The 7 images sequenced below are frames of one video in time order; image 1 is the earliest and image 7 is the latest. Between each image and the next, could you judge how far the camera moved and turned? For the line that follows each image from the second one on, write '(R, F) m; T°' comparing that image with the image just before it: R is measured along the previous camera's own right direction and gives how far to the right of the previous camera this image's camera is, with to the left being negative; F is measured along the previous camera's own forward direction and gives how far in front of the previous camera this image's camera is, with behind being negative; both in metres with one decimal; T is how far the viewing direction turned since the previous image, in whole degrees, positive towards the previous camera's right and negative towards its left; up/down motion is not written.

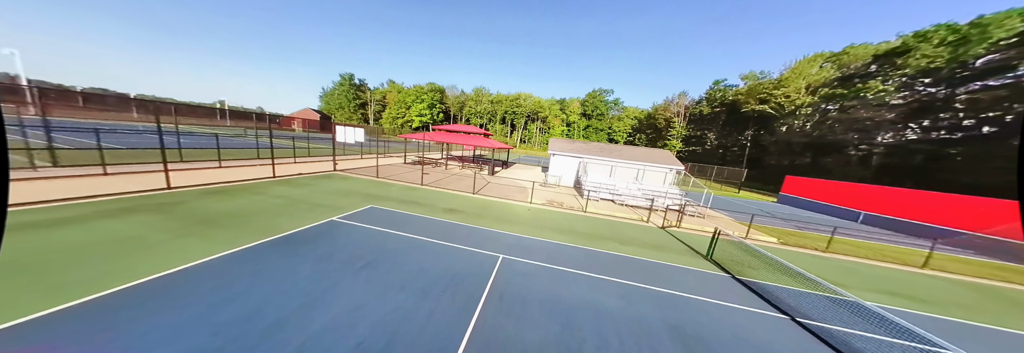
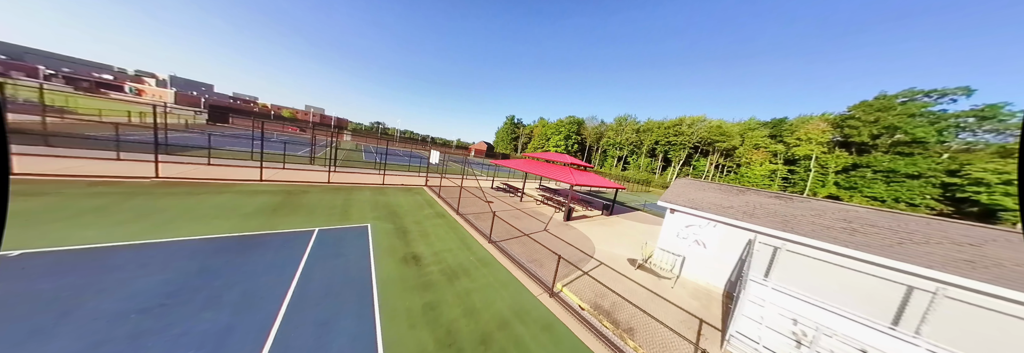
(+3.7, +5.7) m; -40°
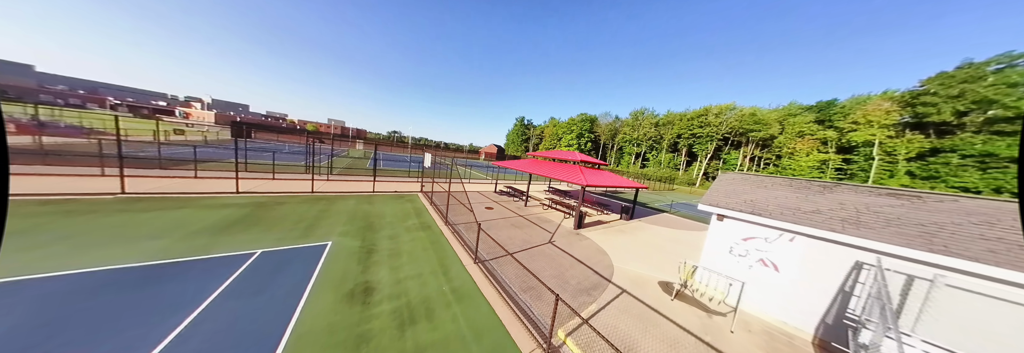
(+0.9, +1.9) m; -4°
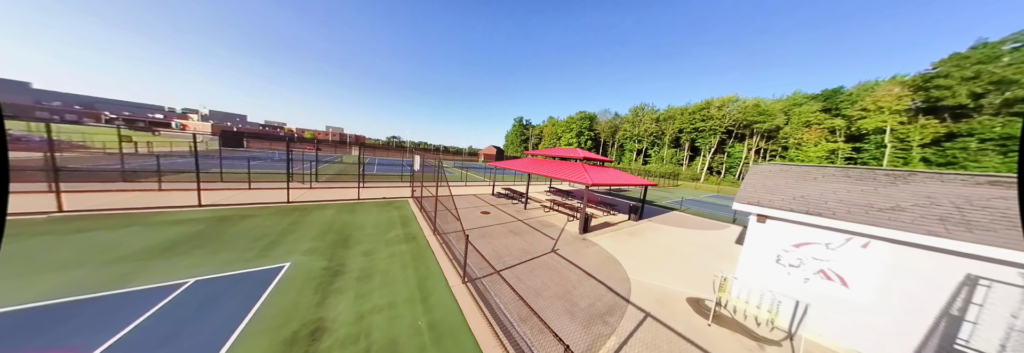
(+0.2, +1.2) m; 0°
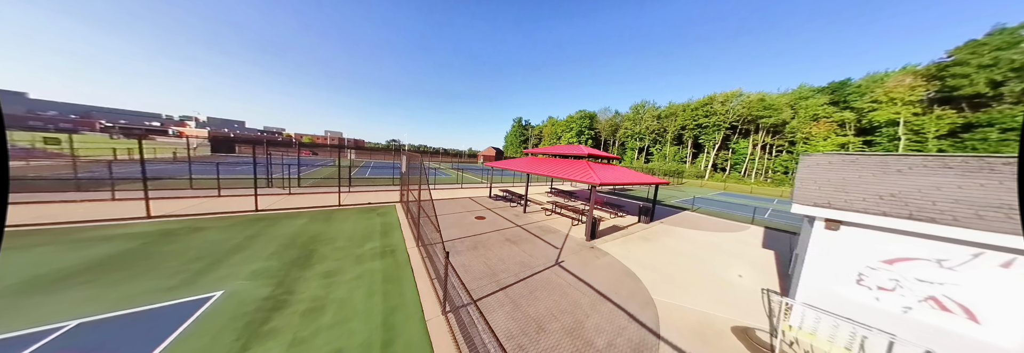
(+0.2, +1.3) m; 0°
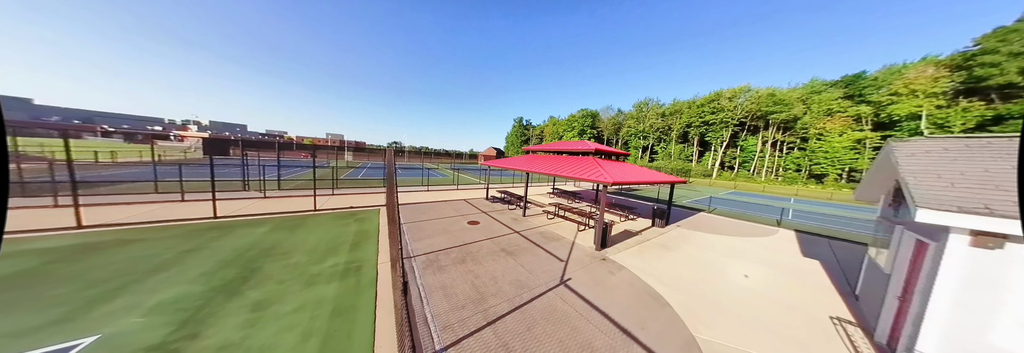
(+0.2, +1.4) m; -1°
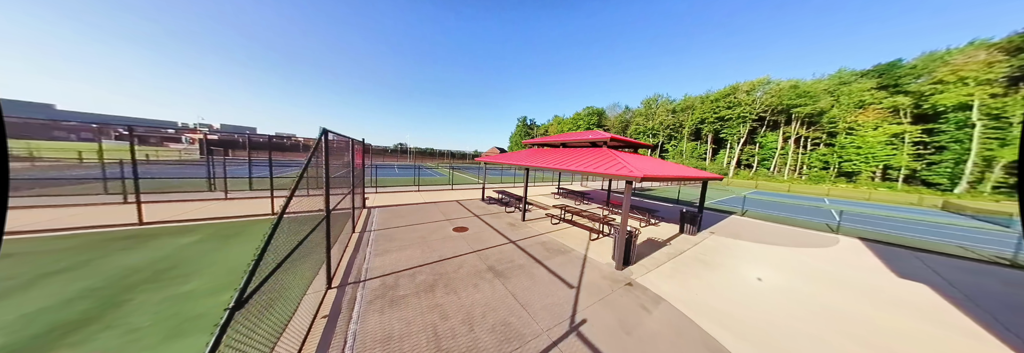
(+0.4, +1.9) m; -1°
